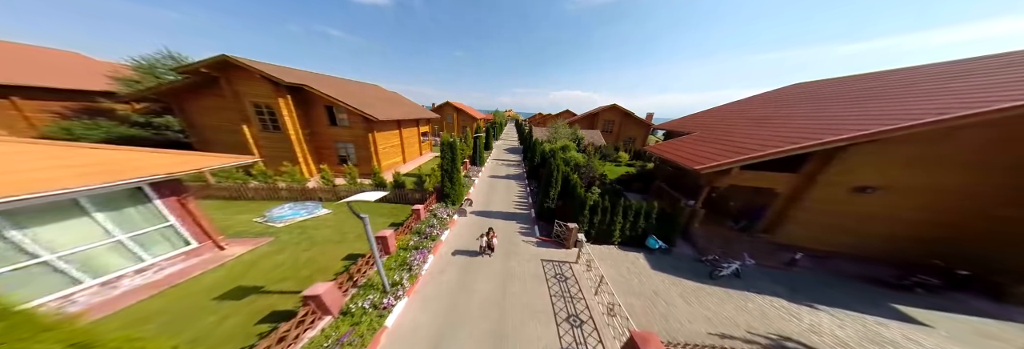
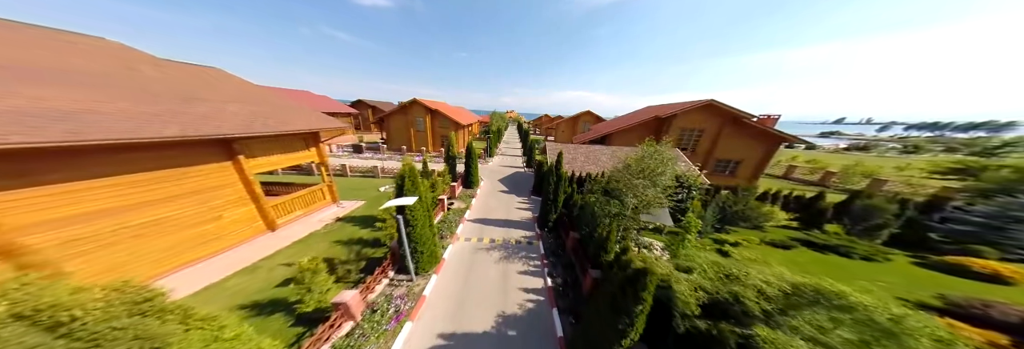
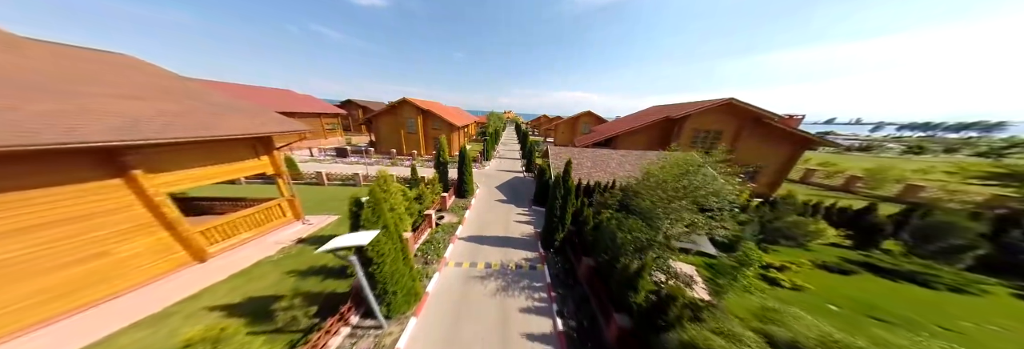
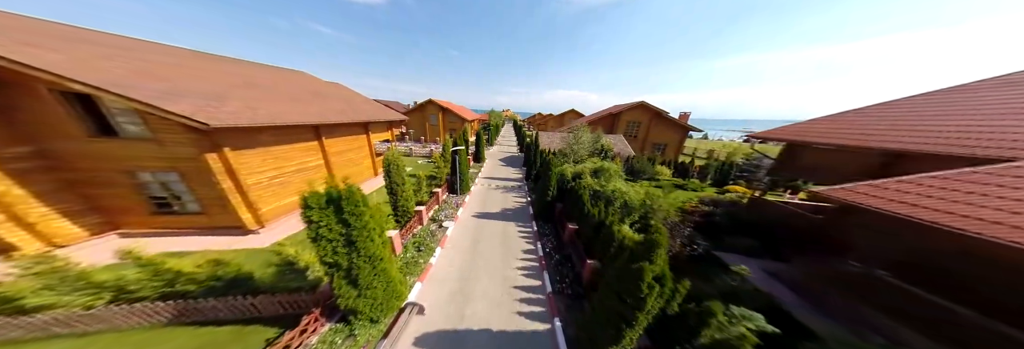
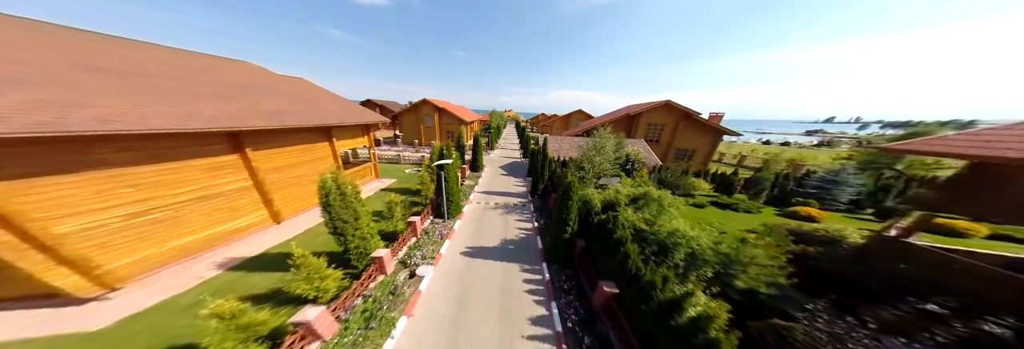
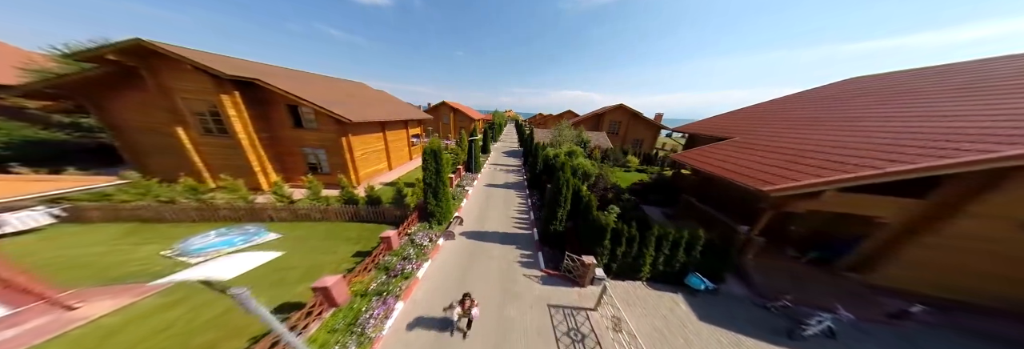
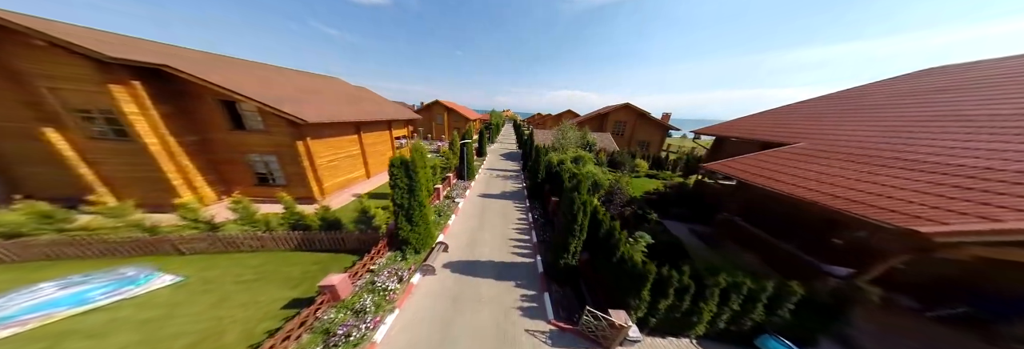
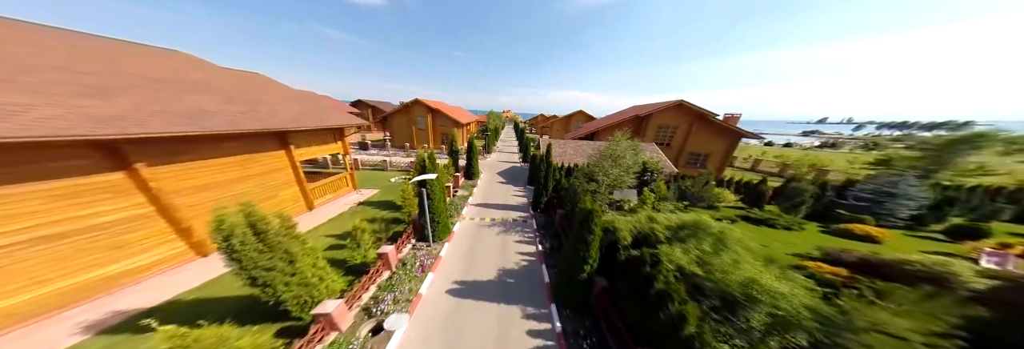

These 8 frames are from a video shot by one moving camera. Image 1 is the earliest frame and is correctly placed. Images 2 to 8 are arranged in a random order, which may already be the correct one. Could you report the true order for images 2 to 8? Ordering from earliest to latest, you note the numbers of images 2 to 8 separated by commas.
6, 7, 4, 5, 8, 2, 3
